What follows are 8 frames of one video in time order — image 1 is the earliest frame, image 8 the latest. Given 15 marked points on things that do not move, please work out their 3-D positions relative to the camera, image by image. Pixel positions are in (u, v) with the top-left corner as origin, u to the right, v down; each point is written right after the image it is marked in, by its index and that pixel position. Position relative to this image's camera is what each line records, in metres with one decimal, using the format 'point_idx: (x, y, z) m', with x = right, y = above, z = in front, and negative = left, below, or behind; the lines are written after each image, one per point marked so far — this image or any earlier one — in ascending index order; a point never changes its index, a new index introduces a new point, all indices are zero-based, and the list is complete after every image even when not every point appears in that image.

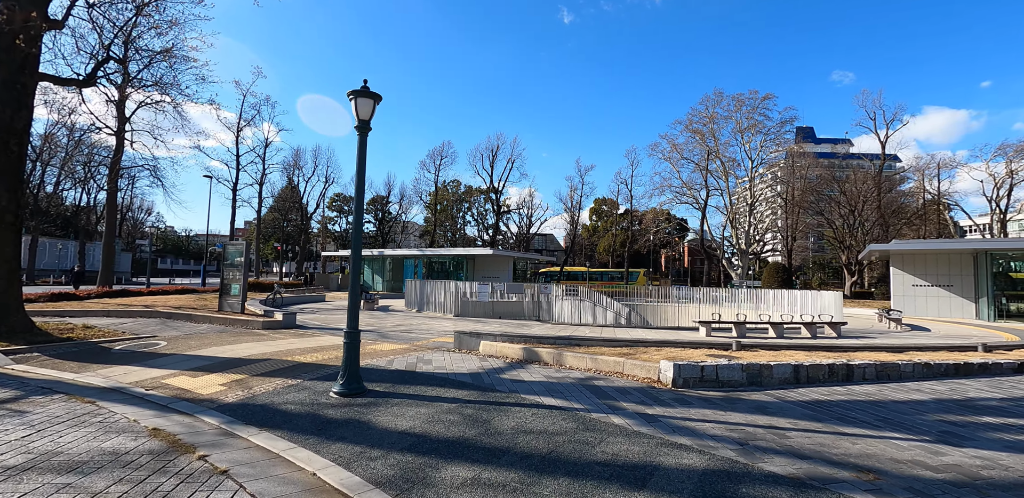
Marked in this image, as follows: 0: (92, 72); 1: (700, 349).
0: (-12.1, +5.1, +13.5) m
1: (+3.8, -2.0, +9.4) m
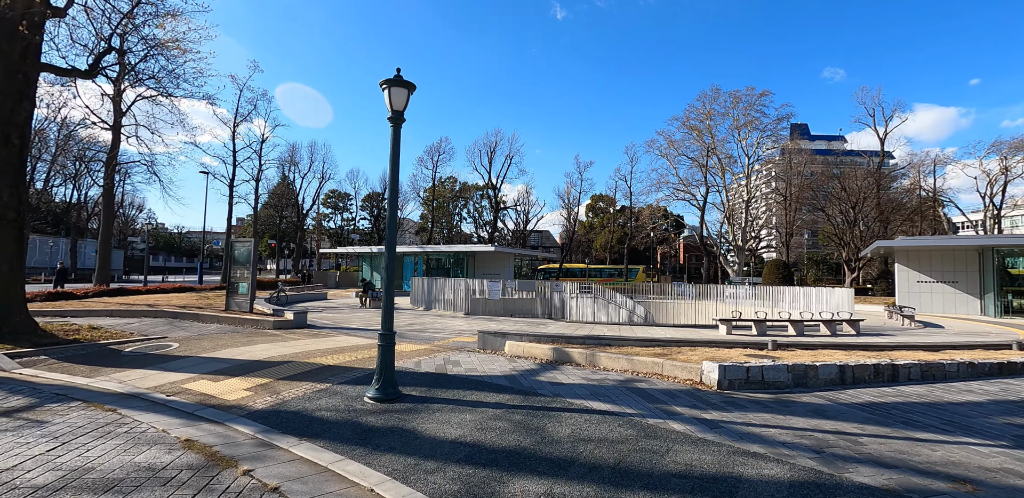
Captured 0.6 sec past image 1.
0: (-11.6, +5.1, +13.0) m
1: (+4.3, -2.0, +9.1) m
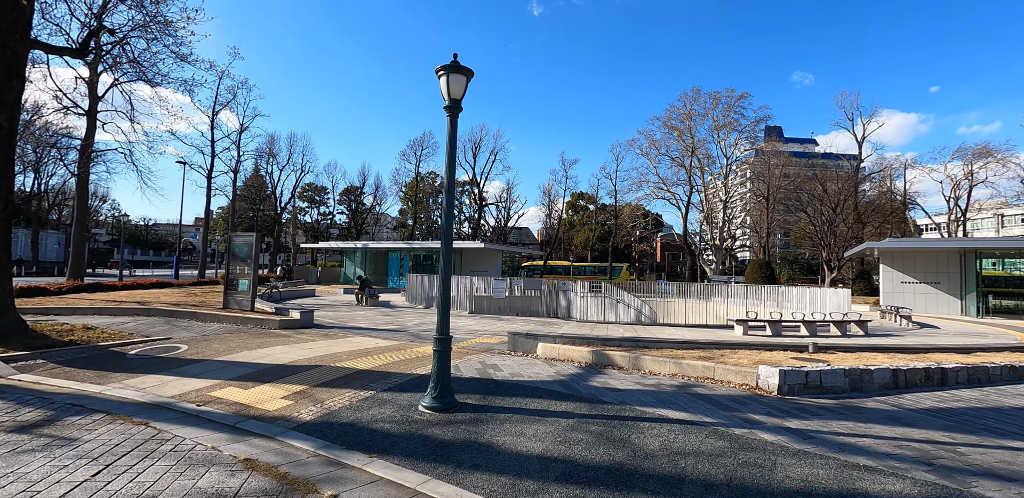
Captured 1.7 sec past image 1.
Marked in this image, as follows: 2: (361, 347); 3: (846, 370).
0: (-10.9, +5.3, +12.0) m
1: (+5.1, -2.0, +9.0) m
2: (-3.2, -2.1, +10.1) m
3: (+5.1, -1.9, +7.2) m
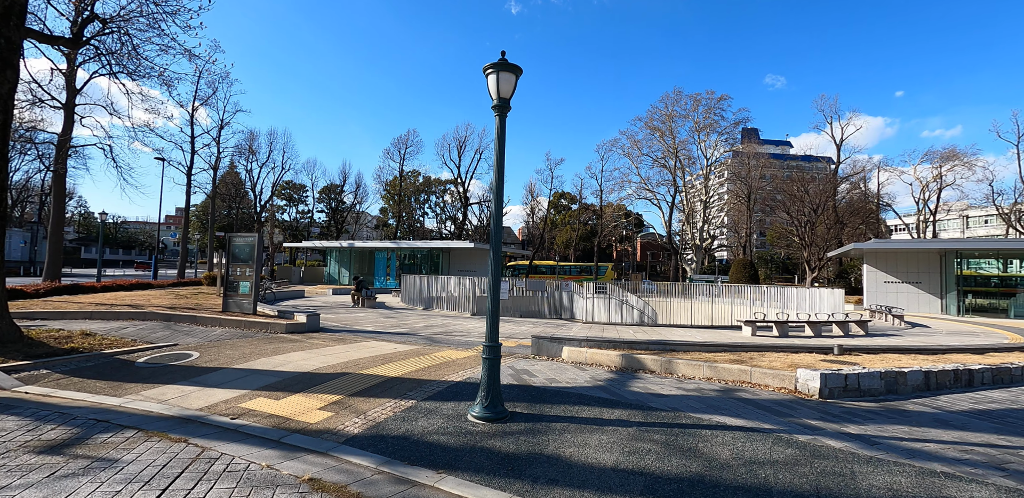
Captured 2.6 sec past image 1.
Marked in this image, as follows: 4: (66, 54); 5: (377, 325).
0: (-10.5, +5.3, +11.4) m
1: (+5.6, -2.0, +9.0) m
2: (-2.7, -2.2, +9.8) m
3: (+5.7, -1.9, +7.3) m
4: (-17.5, +7.7, +18.5) m
5: (-4.3, -2.4, +15.0) m
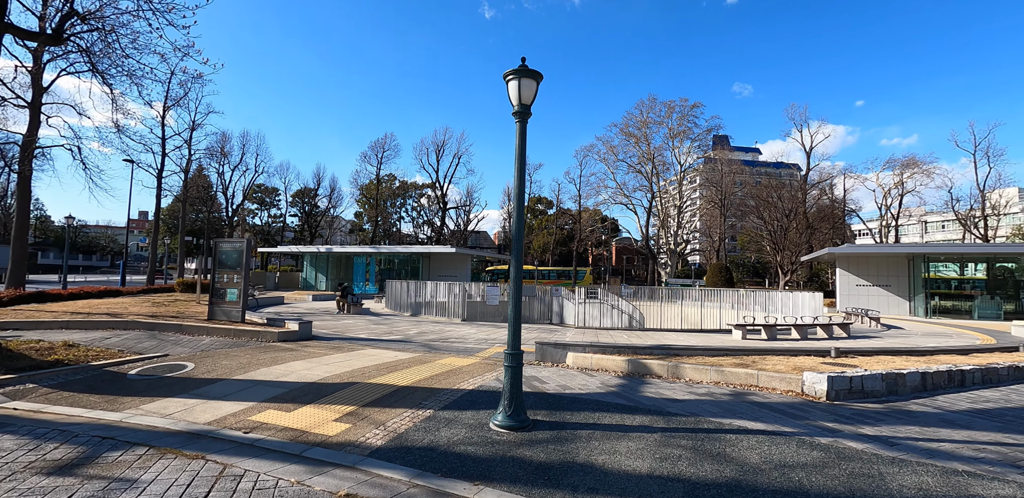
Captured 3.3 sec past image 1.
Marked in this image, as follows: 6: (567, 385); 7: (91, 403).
0: (-10.5, +5.1, +10.9) m
1: (+5.7, -2.1, +9.2) m
2: (-2.6, -2.3, +9.6) m
3: (+6.0, -2.0, +7.5) m
4: (-17.9, +7.5, +17.7) m
5: (-4.5, -2.6, +14.7) m
6: (+0.9, -2.3, +8.0) m
7: (-5.7, -2.1, +6.4) m
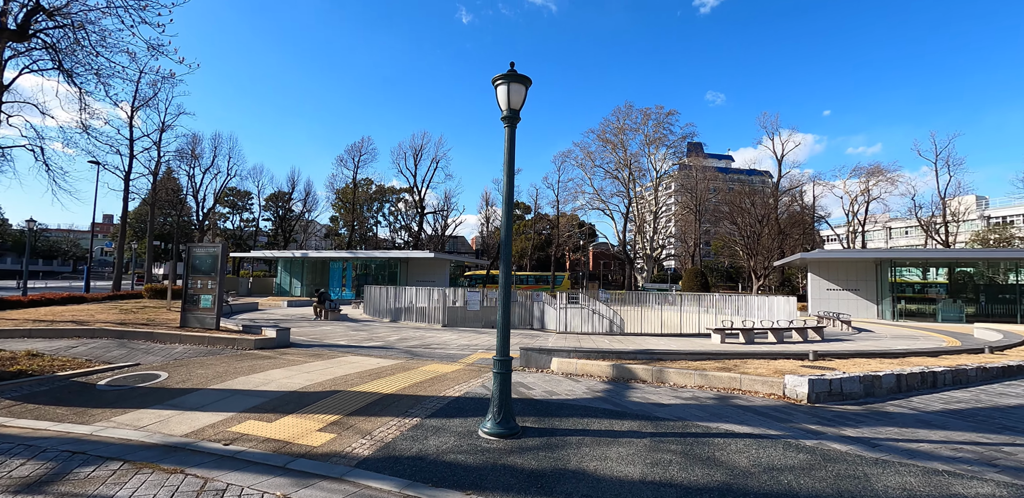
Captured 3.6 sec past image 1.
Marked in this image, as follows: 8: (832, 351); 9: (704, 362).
0: (-10.8, +5.0, +10.4) m
1: (+5.4, -2.2, +9.4) m
2: (-2.9, -2.4, +9.4) m
3: (+5.7, -2.1, +7.7) m
4: (-18.5, +7.4, +16.9) m
5: (-5.0, -2.8, +14.4) m
6: (+0.7, -2.4, +7.9) m
7: (-5.8, -2.2, +6.0) m
8: (+7.4, -2.4, +10.9) m
9: (+4.0, -2.3, +9.8) m
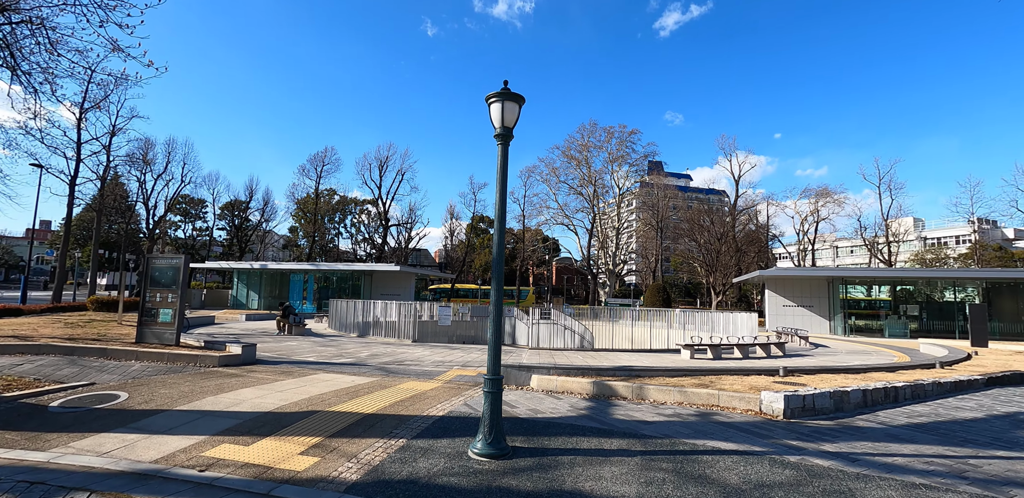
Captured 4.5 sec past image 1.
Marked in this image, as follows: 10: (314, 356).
0: (-11.2, +4.9, +9.7) m
1: (+5.0, -2.6, +9.7) m
2: (-3.3, -2.7, +9.1) m
3: (+5.5, -2.5, +8.0) m
4: (-19.3, +7.1, +15.7) m
5: (-5.8, -3.2, +13.9) m
6: (+0.4, -2.7, +7.9) m
7: (-6.0, -2.3, +5.5) m
8: (+6.9, -2.9, +11.4) m
9: (+3.6, -2.7, +10.0) m
10: (-5.8, -3.1, +13.7) m
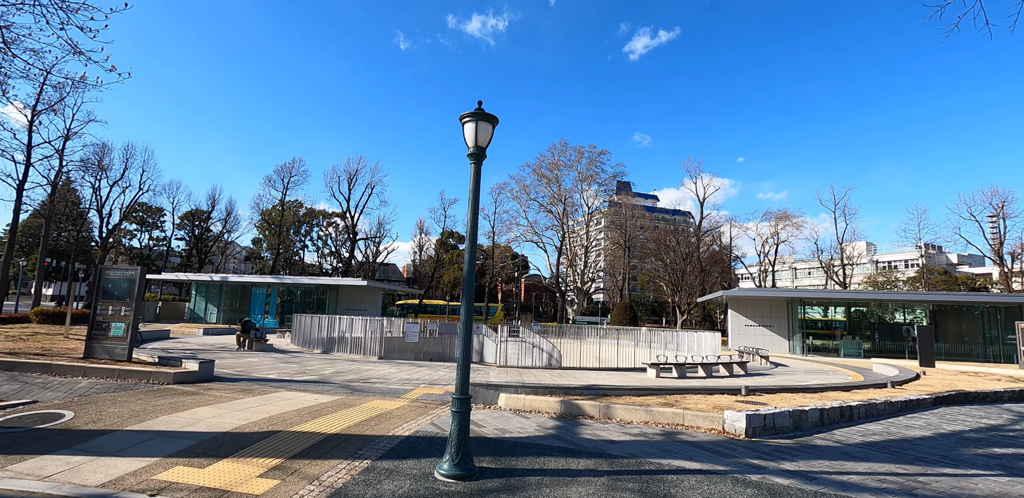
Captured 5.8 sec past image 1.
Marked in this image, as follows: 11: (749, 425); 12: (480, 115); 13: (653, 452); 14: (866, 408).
0: (-11.6, +4.7, +9.2) m
1: (+4.4, -3.1, +9.9) m
2: (-3.9, -2.9, +8.8) m
3: (+4.9, -2.9, +8.3) m
4: (-20.1, +6.9, +14.8) m
5: (-6.6, -3.5, +13.5) m
6: (-0.1, -3.0, +7.8) m
7: (-6.3, -2.4, +5.1) m
8: (+6.2, -3.4, +11.7) m
9: (+2.9, -3.2, +10.1) m
10: (-6.7, -3.5, +13.2) m
11: (+3.9, -2.9, +7.7) m
12: (-0.4, +1.7, +6.0) m
13: (+2.0, -2.9, +6.7) m
14: (+7.2, -3.3, +9.6) m
